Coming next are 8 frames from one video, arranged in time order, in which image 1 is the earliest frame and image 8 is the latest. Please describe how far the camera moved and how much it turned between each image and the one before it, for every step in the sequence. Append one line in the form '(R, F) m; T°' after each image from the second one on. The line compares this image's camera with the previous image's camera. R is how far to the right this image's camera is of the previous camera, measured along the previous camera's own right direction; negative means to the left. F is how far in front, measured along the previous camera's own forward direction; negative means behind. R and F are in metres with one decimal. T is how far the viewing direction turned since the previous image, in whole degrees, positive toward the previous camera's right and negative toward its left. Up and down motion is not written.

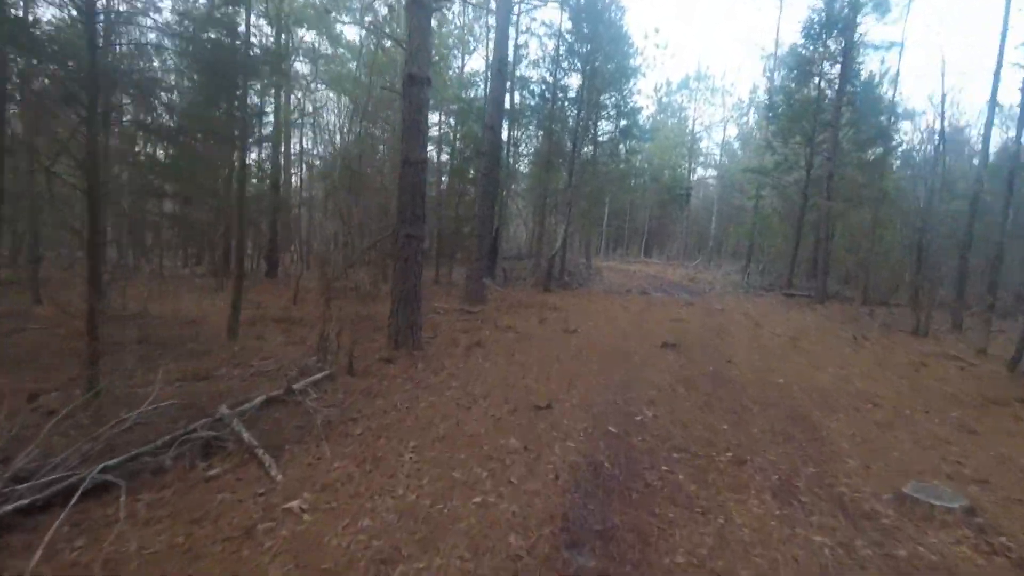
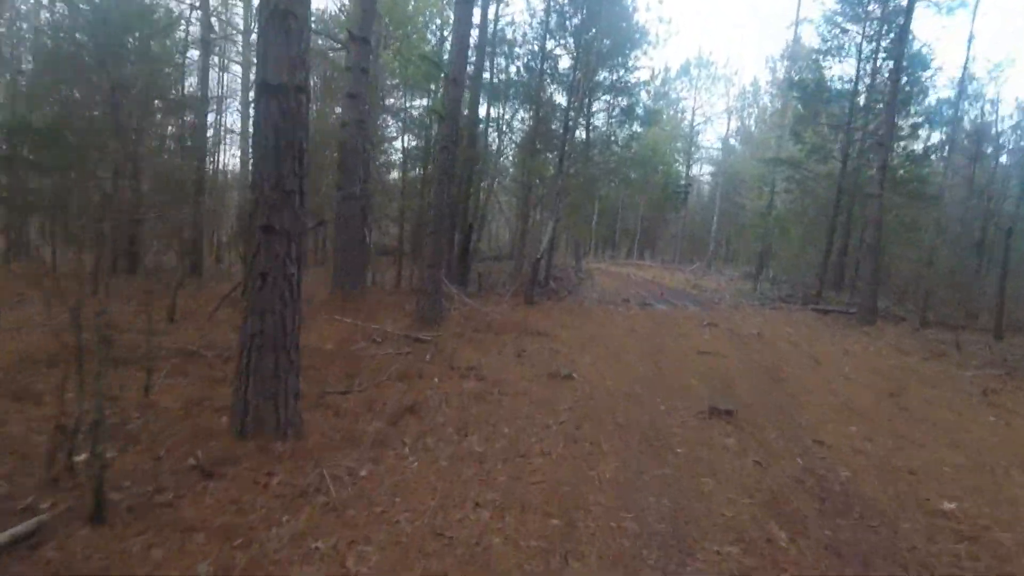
(+0.2, +3.4) m; +1°
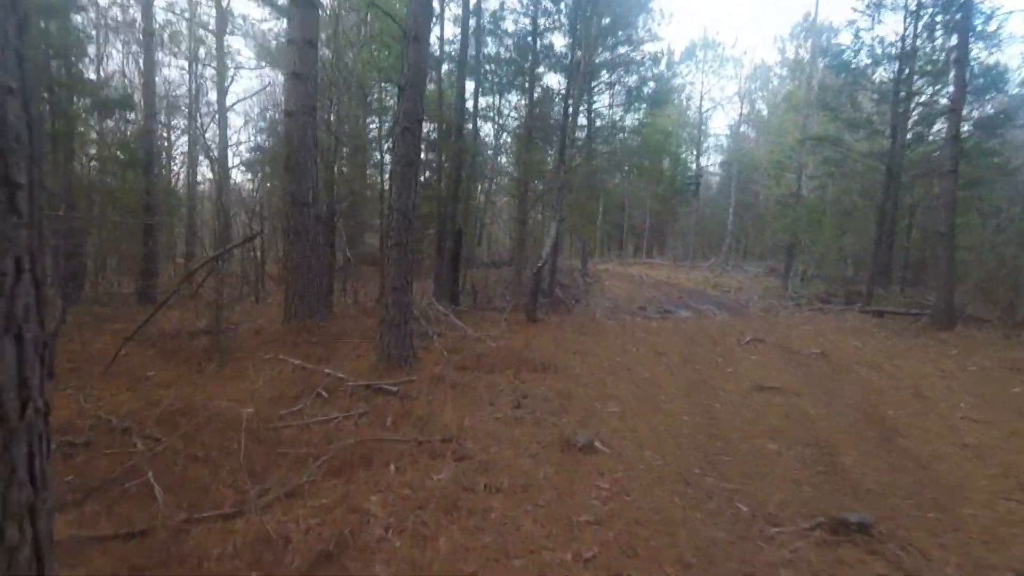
(+0.1, +2.2) m; -1°
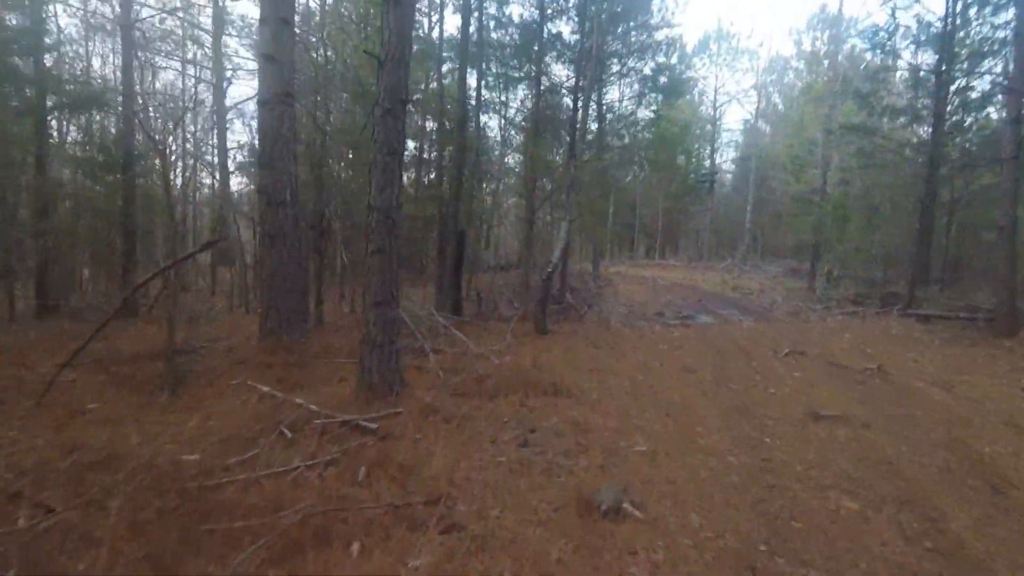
(+0.1, +1.1) m; -1°
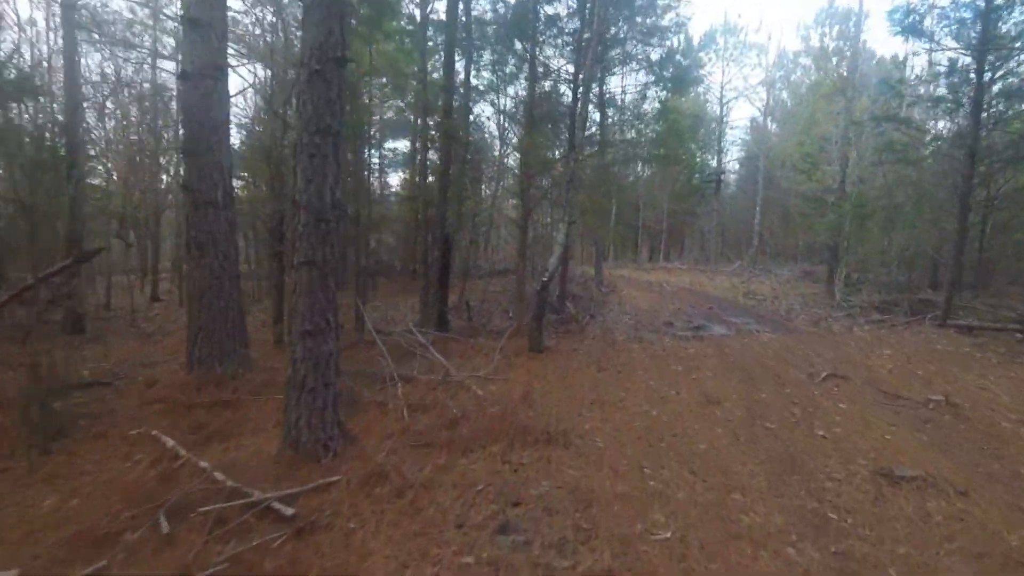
(+0.2, +1.4) m; 0°
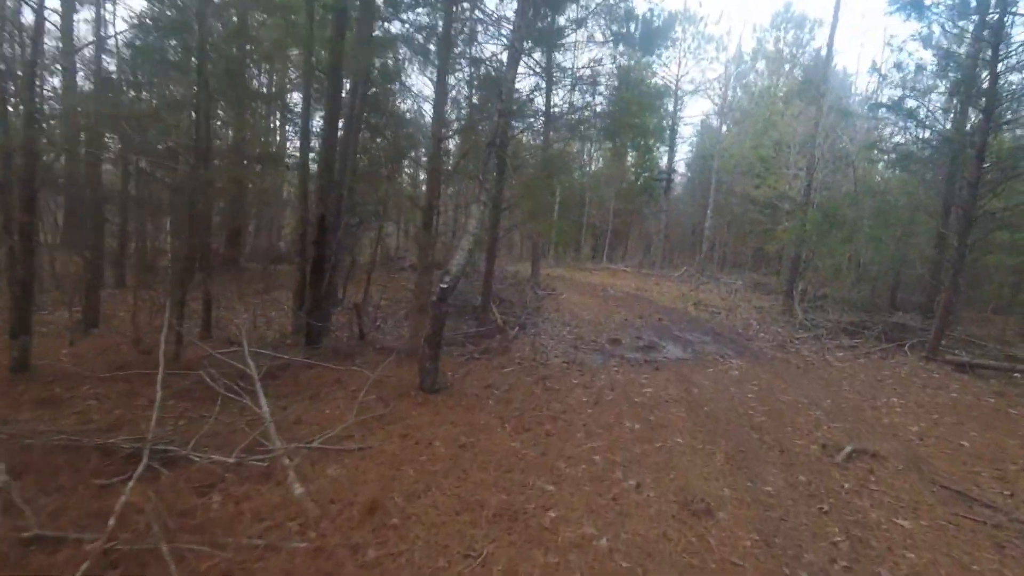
(+0.5, +2.9) m; +5°
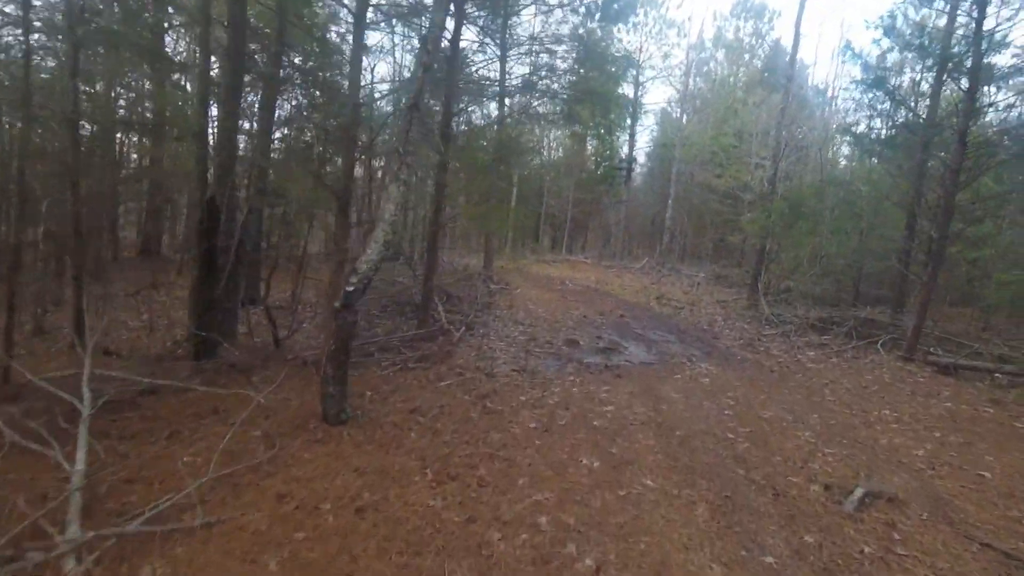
(+0.3, +1.3) m; +4°
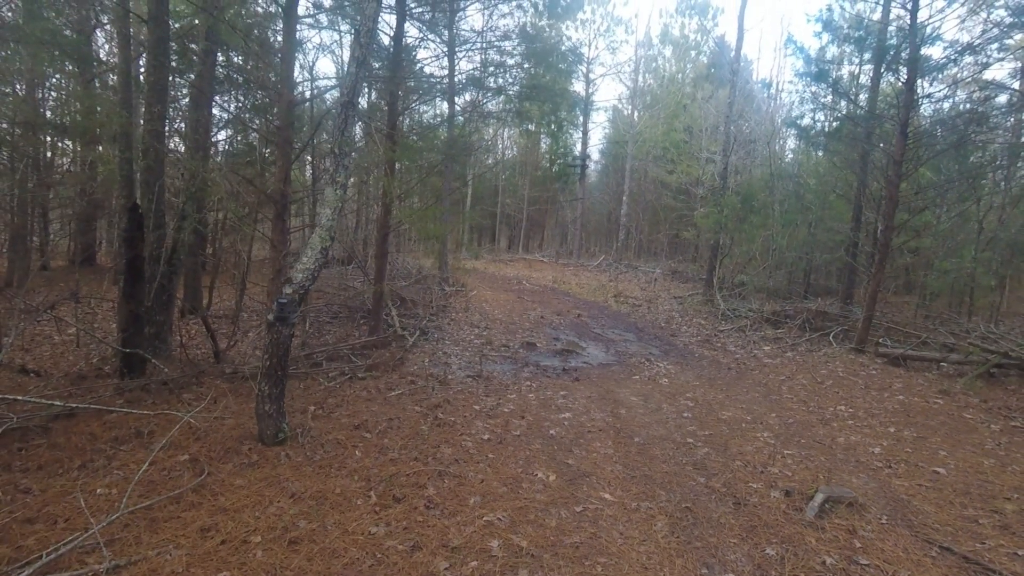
(+0.1, +0.2) m; +4°
